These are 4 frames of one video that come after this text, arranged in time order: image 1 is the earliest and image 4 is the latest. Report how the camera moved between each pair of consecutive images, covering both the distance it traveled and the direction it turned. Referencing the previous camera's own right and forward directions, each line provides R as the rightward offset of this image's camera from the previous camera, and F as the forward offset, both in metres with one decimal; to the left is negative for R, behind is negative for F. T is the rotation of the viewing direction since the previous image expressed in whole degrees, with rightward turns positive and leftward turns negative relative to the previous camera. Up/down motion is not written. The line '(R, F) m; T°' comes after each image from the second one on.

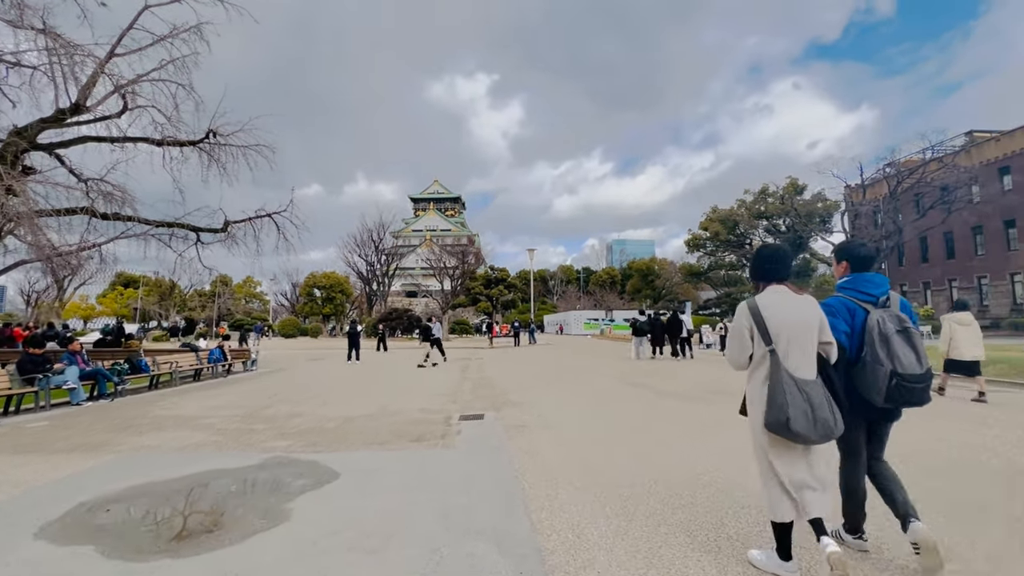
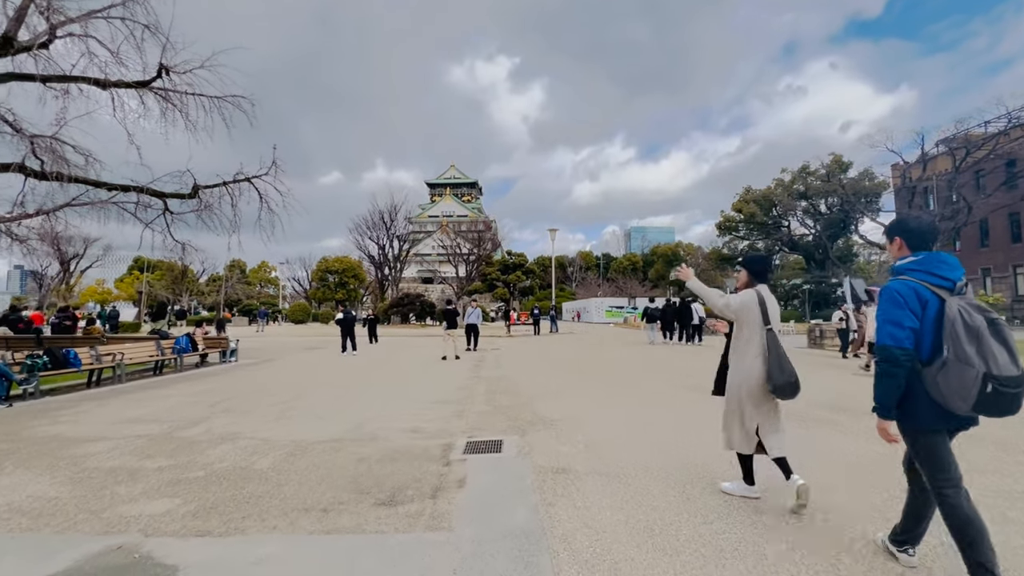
(-0.2, +2.7) m; -2°
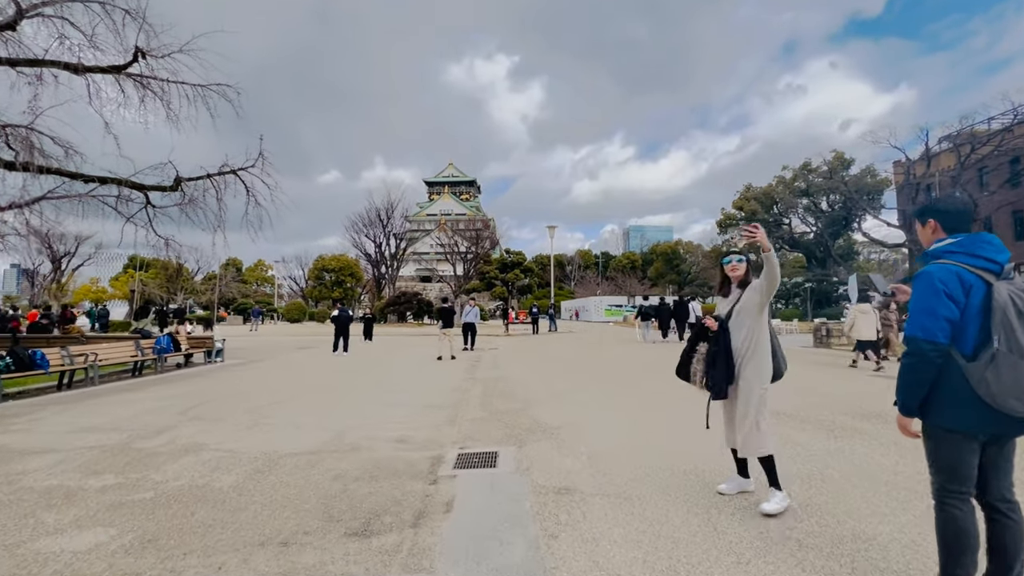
(0.0, +0.6) m; 0°
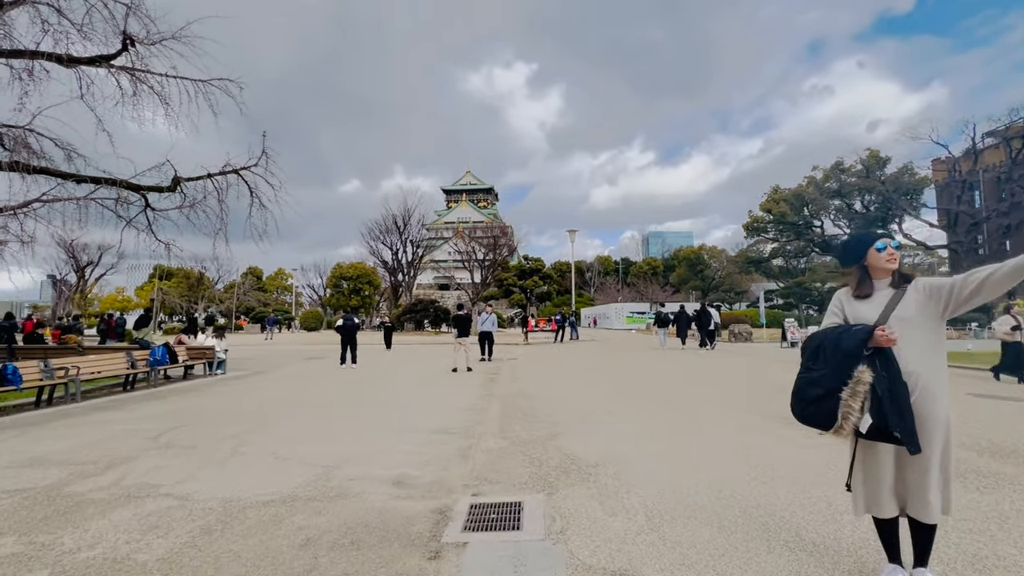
(-0.1, +1.1) m; -2°
